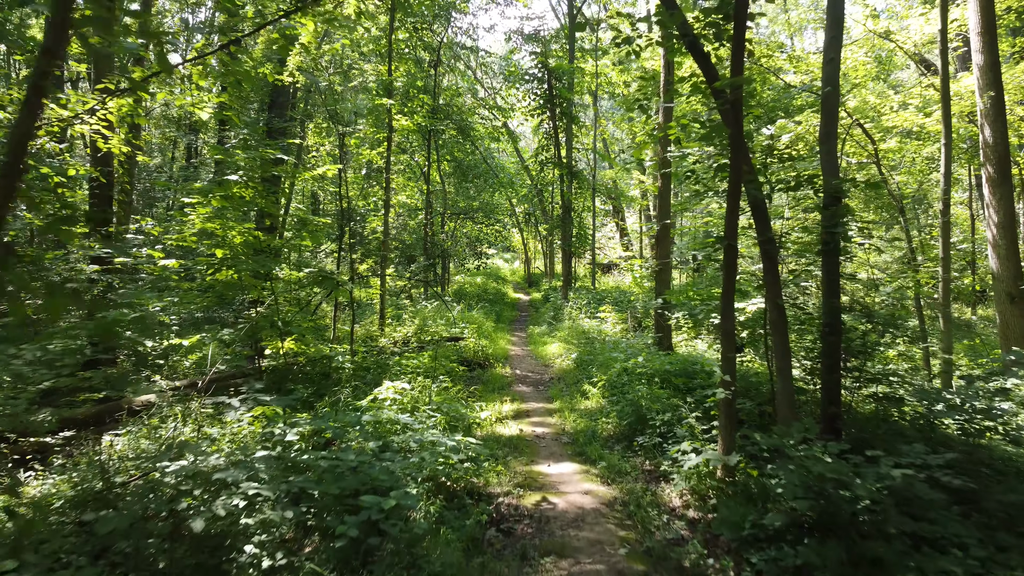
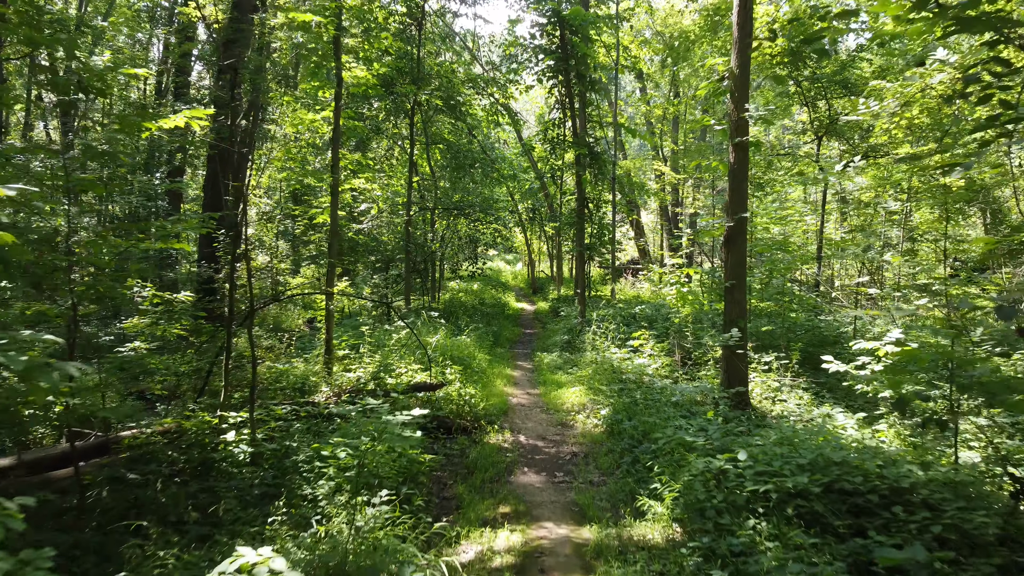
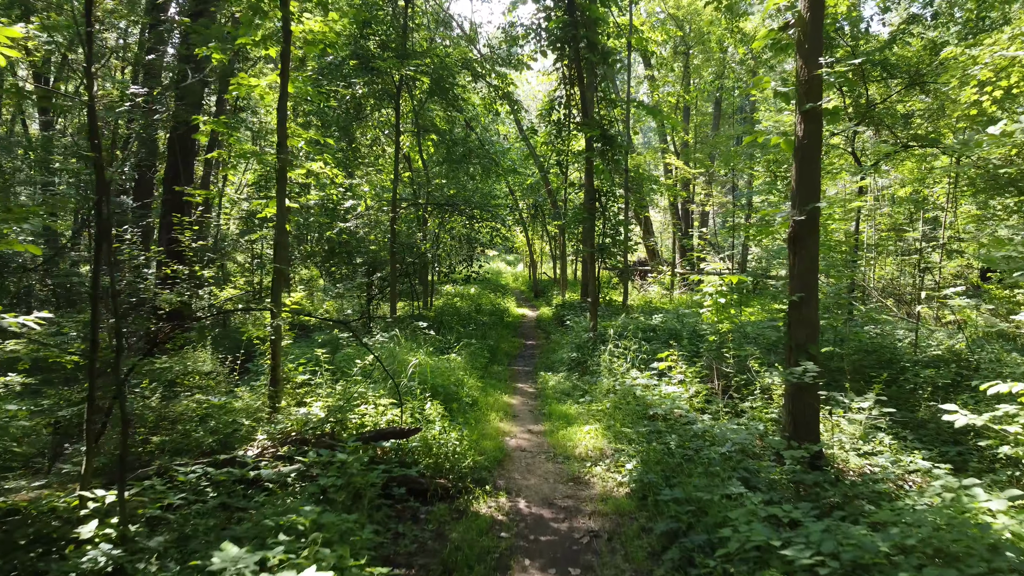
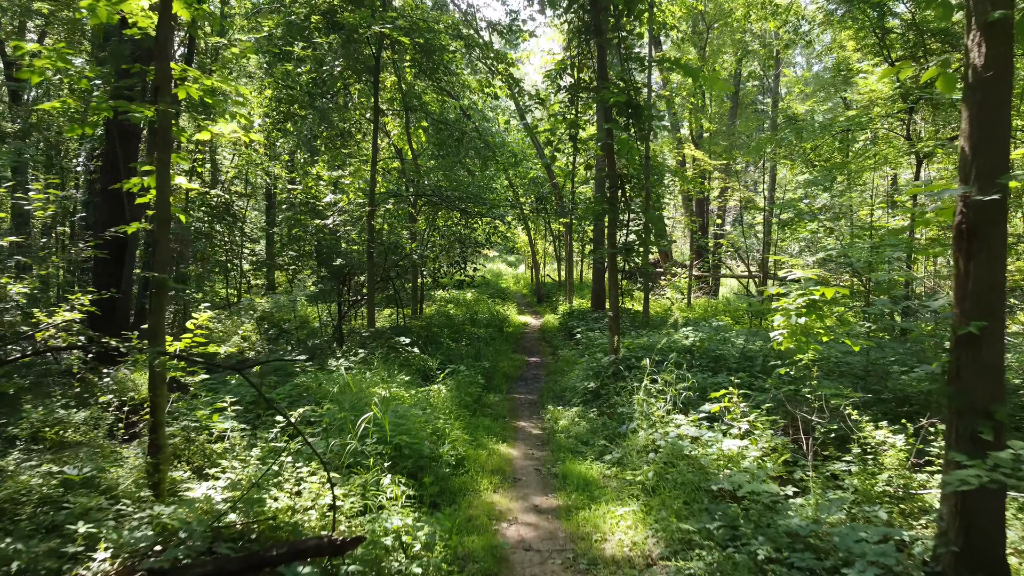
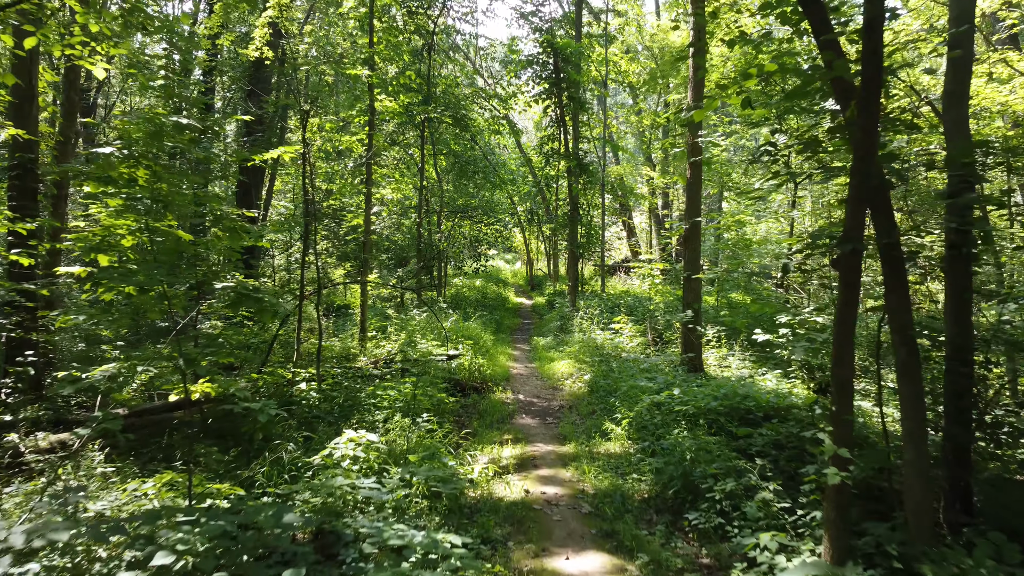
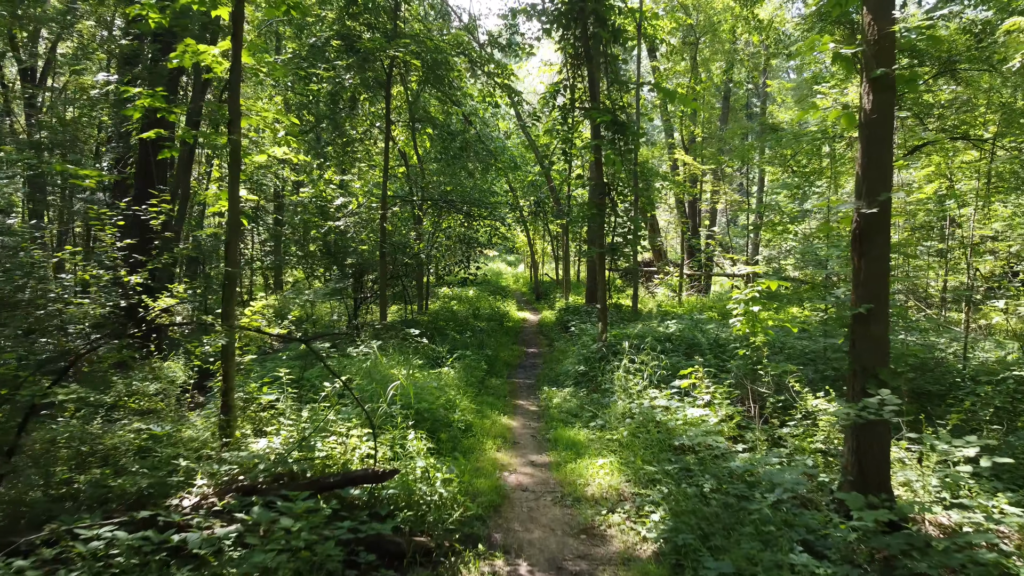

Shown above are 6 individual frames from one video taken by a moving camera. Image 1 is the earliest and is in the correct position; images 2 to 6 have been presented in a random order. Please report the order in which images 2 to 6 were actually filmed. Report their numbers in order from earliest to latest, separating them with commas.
5, 2, 3, 6, 4
